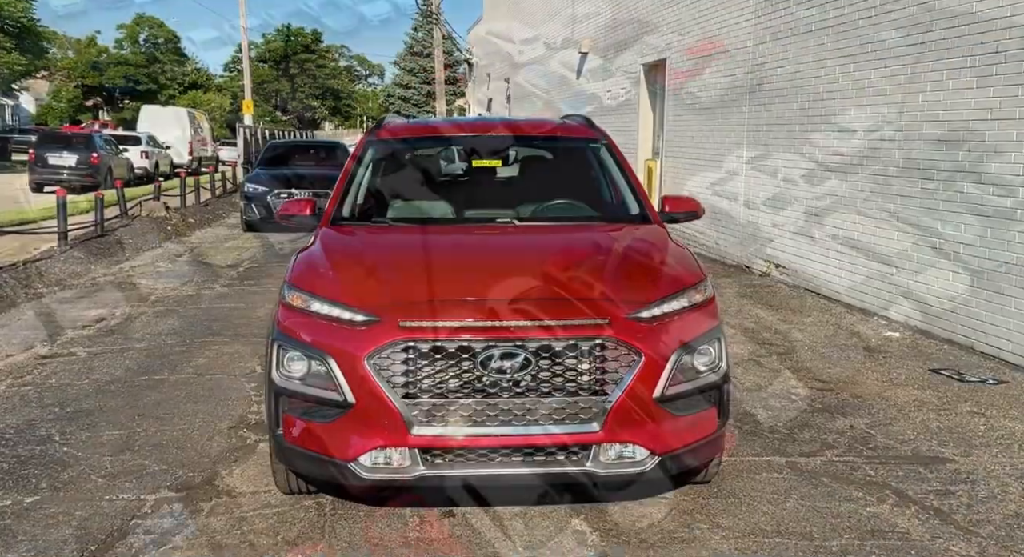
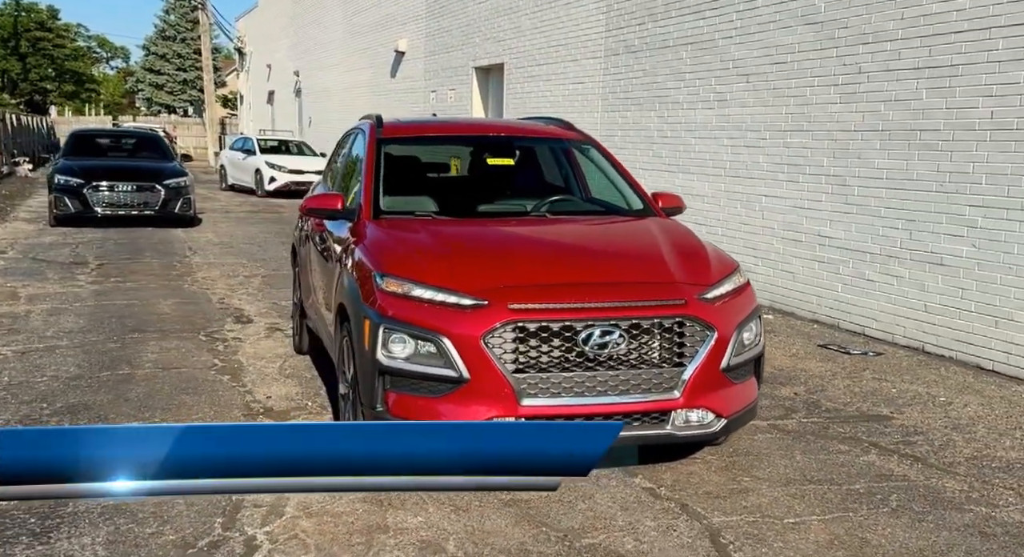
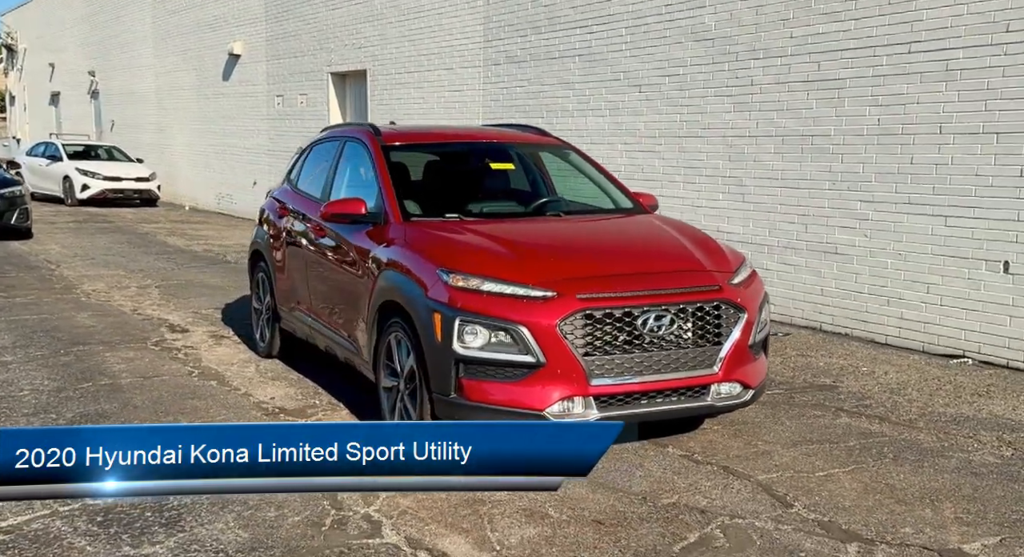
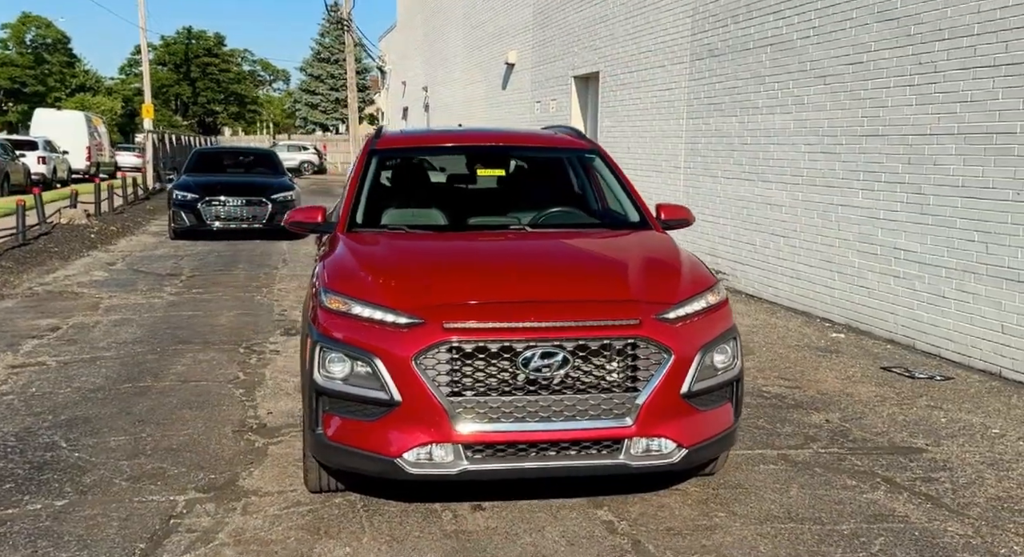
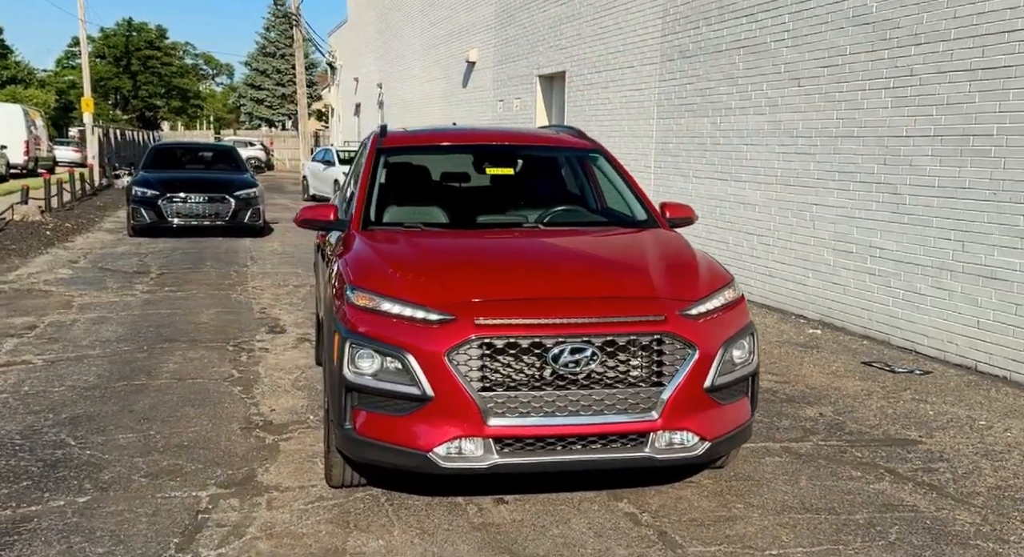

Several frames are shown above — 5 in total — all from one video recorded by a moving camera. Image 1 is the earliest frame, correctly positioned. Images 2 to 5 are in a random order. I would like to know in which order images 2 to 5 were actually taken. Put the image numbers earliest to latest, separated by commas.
4, 5, 2, 3
